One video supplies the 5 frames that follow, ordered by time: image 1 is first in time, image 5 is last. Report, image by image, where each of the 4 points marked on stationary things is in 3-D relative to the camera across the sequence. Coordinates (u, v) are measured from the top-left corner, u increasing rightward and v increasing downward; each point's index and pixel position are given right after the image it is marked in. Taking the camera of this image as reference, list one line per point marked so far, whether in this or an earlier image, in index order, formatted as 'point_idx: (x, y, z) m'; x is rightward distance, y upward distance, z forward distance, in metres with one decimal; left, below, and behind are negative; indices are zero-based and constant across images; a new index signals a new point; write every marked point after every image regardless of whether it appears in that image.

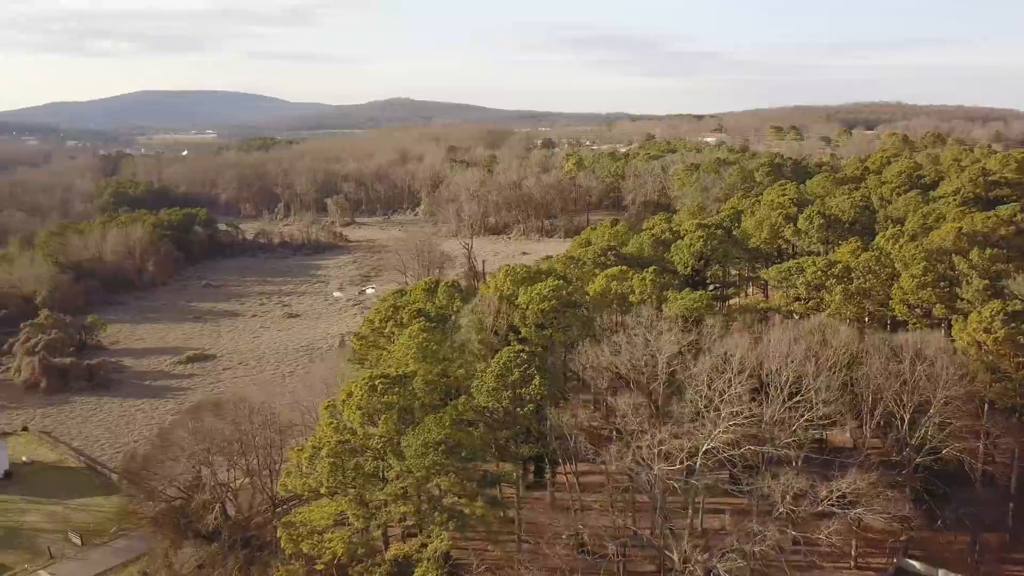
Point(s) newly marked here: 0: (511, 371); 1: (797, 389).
0: (0.0, -1.9, +19.0) m
1: (+6.7, -2.4, +19.6) m
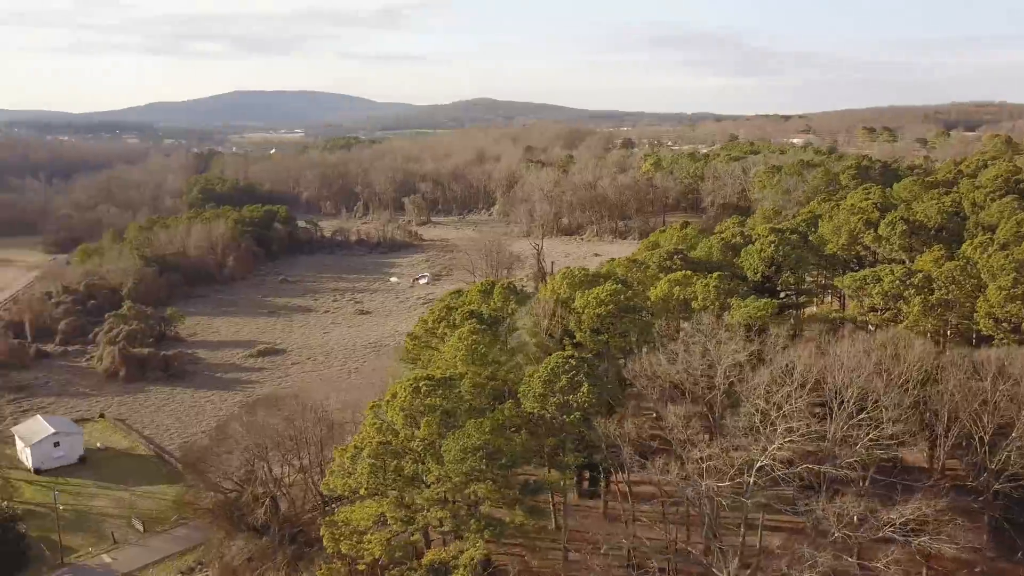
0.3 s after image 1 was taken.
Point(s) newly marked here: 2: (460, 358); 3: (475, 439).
0: (+1.1, -2.0, +18.4) m
1: (+7.8, -2.6, +18.4) m
2: (-1.3, -1.7, +19.8) m
3: (-0.7, -2.9, +15.7) m
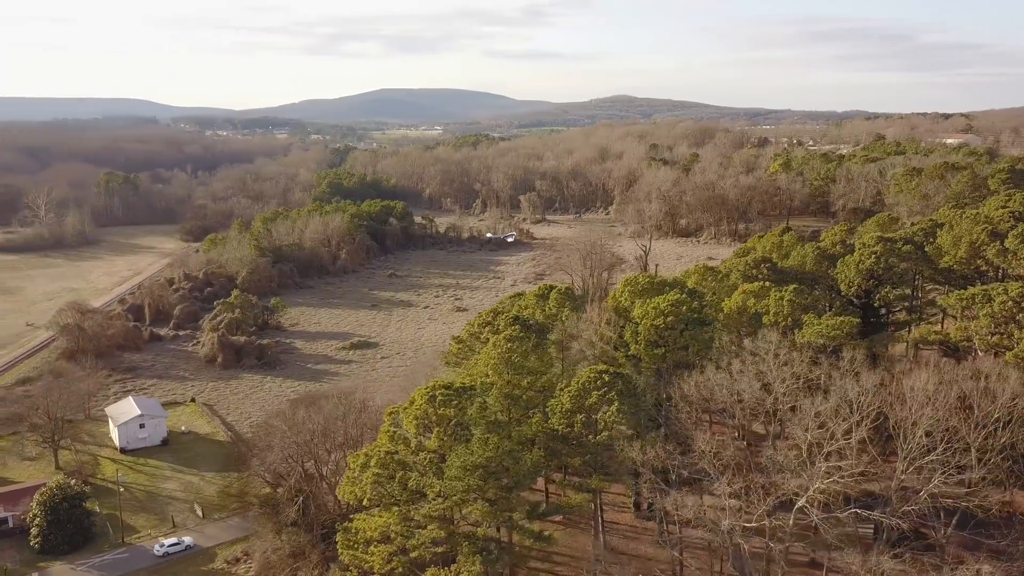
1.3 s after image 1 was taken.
0: (+1.6, -2.2, +17.0) m
1: (+8.2, -3.1, +15.9) m
2: (-0.5, -1.8, +18.7) m
3: (-0.6, -3.0, +14.6) m
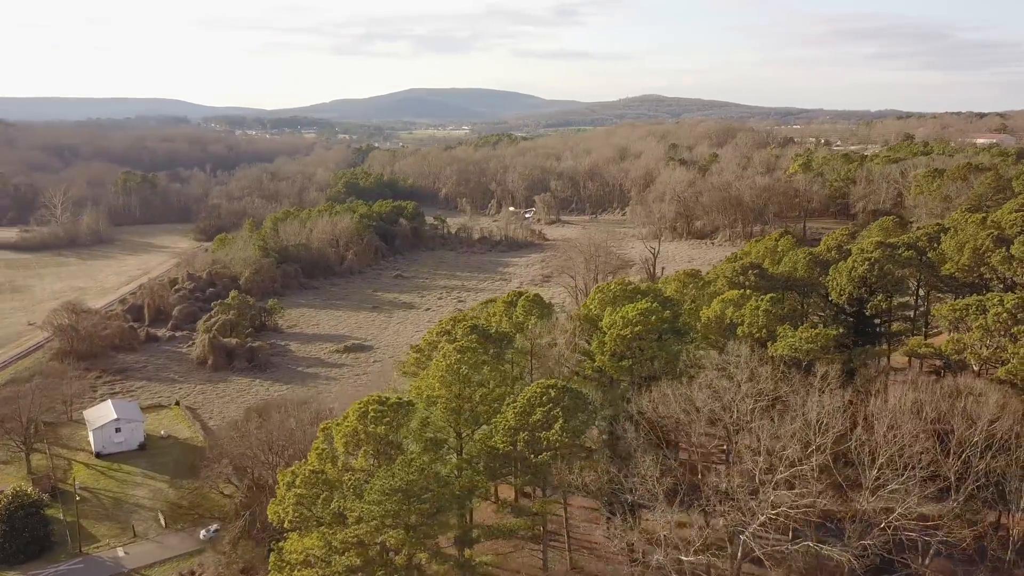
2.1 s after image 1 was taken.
0: (+0.4, -2.4, +15.9) m
1: (+7.0, -3.3, +14.7) m
2: (-1.6, -2.0, +17.7) m
3: (-1.9, -3.2, +13.6) m
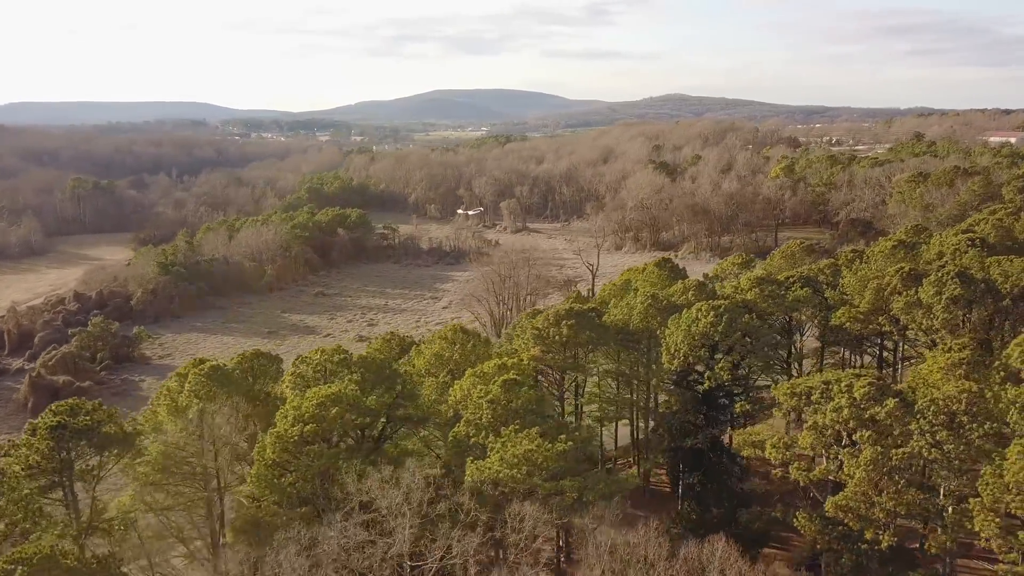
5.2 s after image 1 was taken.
0: (-6.3, -3.7, +9.7) m
1: (+0.3, -4.6, +8.2) m
2: (-8.2, -3.3, +11.5) m
3: (-8.6, -4.5, +7.5) m
